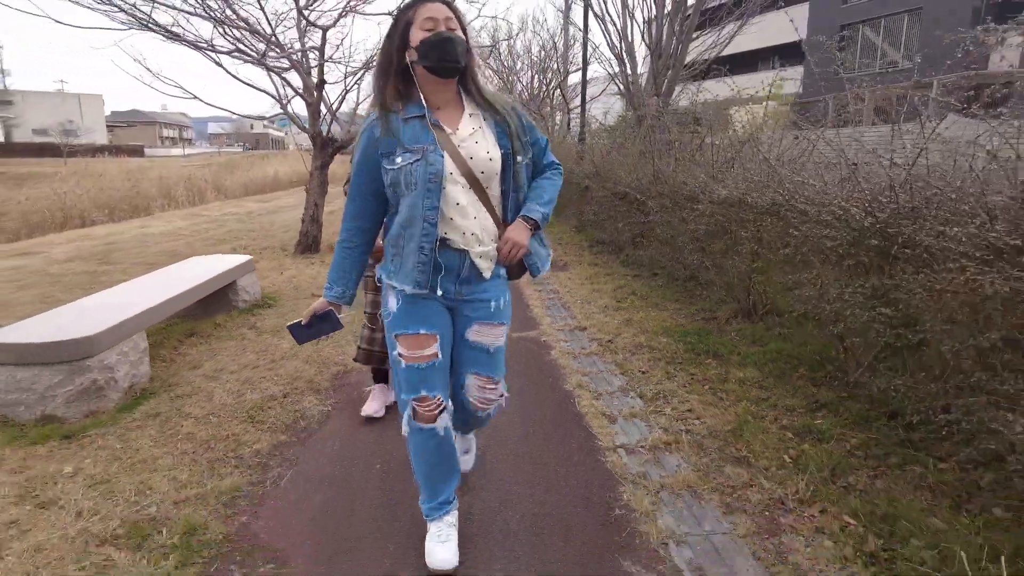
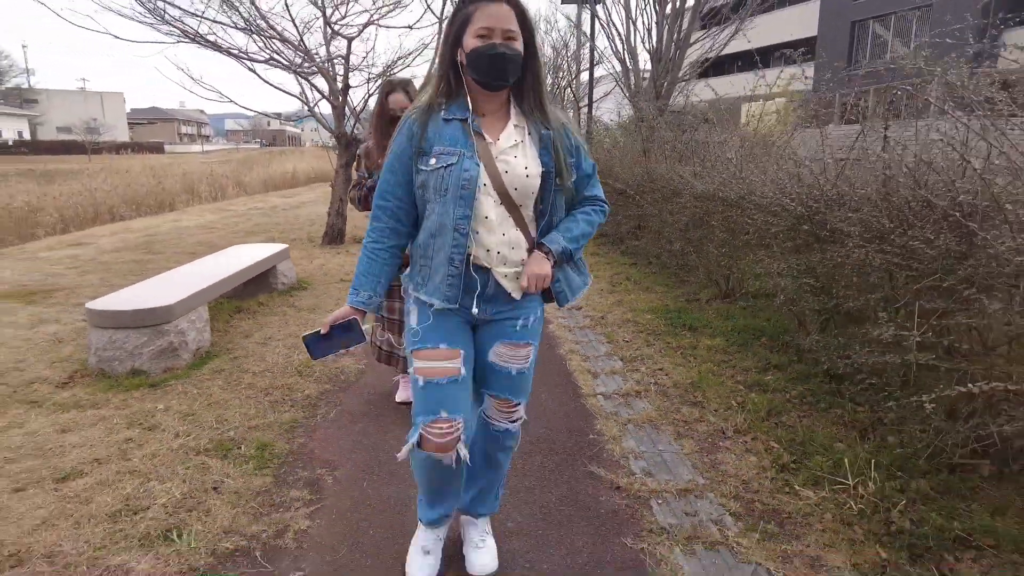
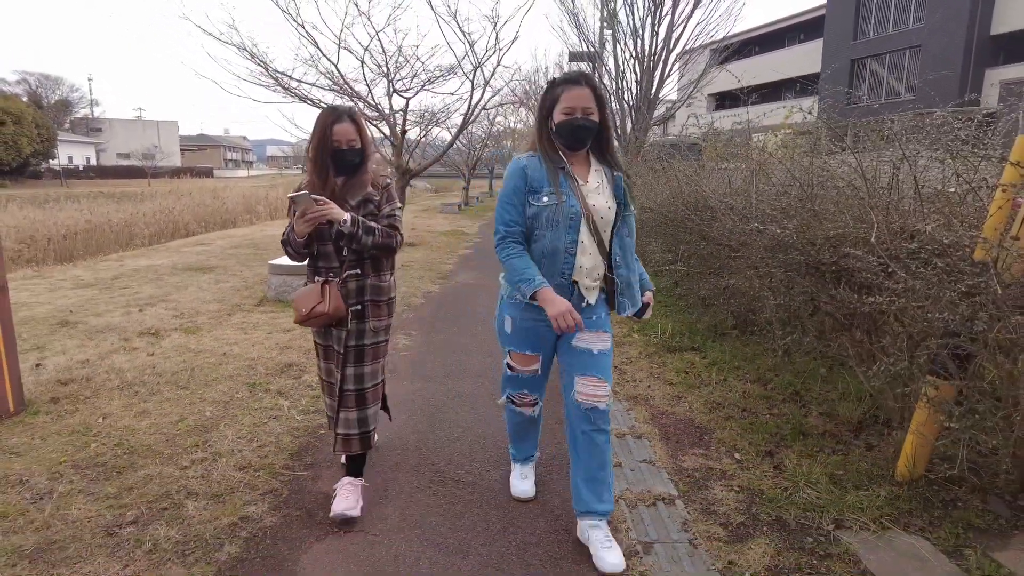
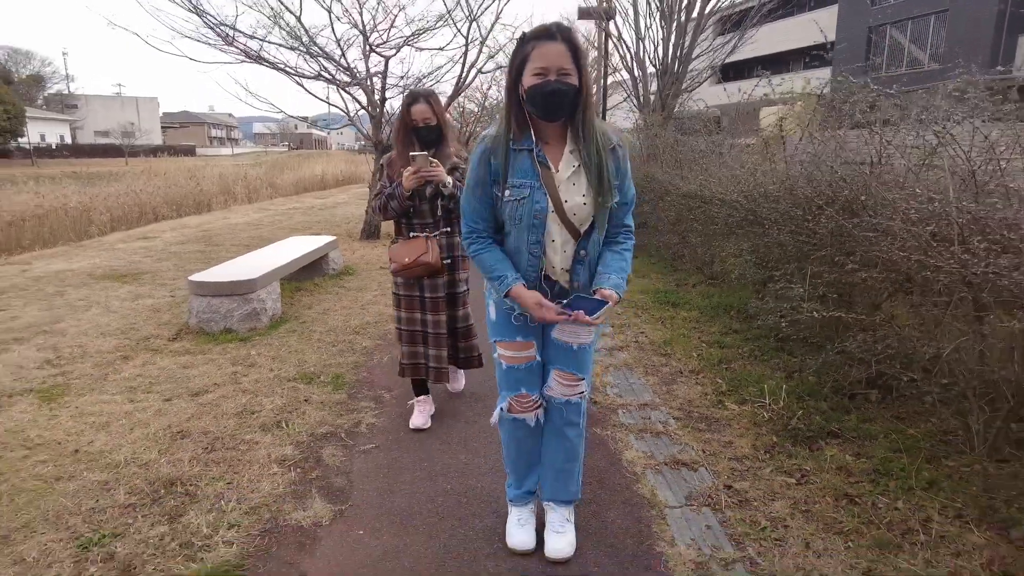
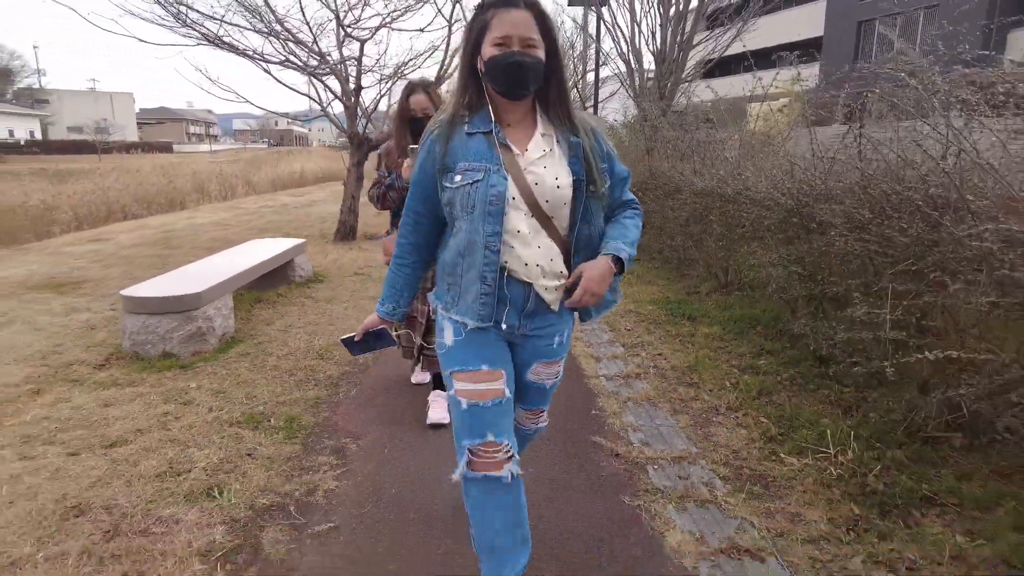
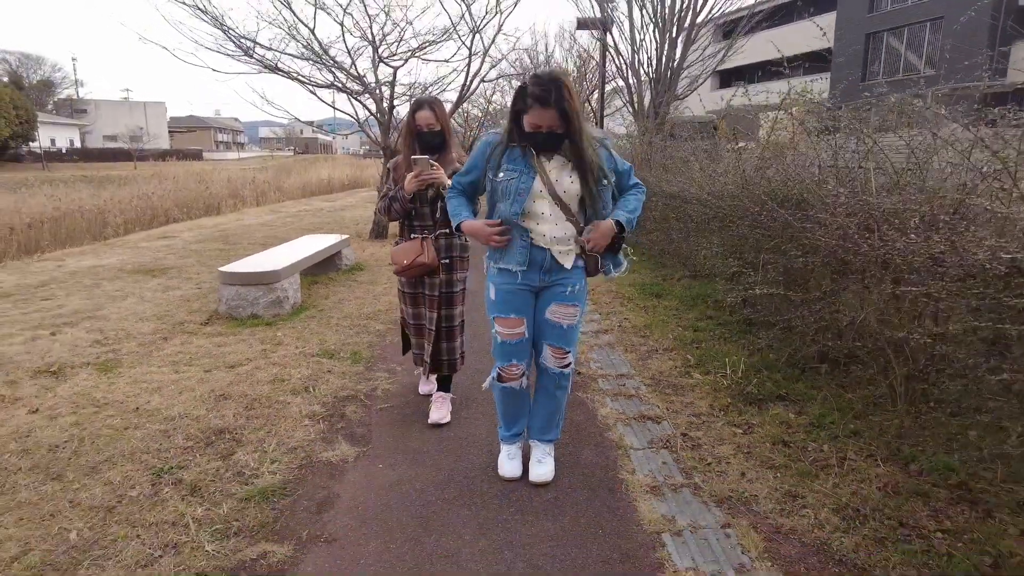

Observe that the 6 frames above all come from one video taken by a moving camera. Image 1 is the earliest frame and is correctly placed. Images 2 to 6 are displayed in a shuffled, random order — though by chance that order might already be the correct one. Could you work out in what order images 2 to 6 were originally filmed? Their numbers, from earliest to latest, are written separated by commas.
2, 5, 4, 6, 3
